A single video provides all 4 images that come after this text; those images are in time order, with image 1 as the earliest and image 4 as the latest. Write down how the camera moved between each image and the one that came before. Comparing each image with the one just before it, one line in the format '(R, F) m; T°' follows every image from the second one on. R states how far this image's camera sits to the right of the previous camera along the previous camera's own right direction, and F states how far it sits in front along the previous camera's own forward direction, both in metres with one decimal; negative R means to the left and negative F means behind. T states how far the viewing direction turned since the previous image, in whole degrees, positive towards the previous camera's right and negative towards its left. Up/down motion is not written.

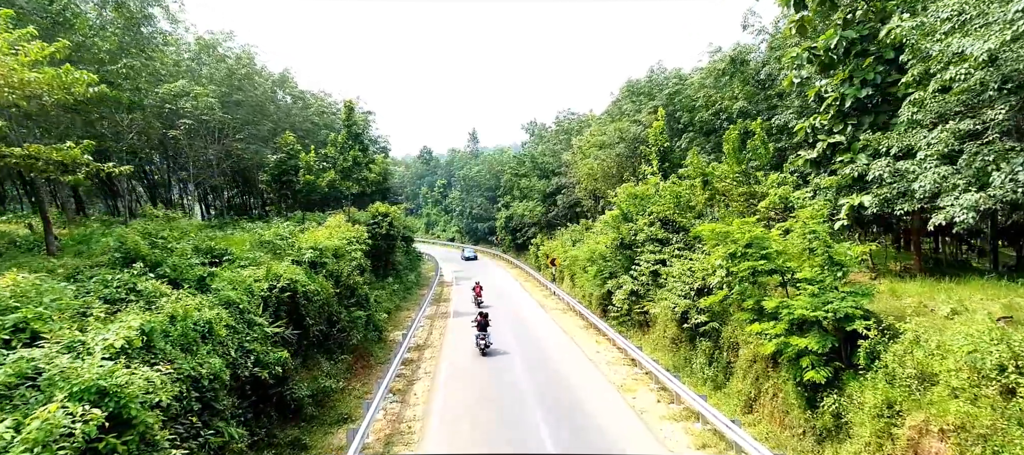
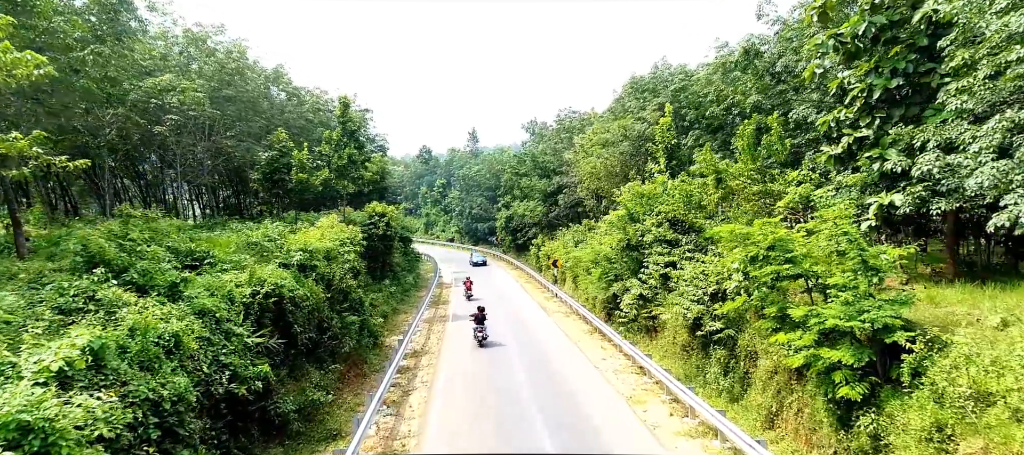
(0.0, +0.8) m; 0°
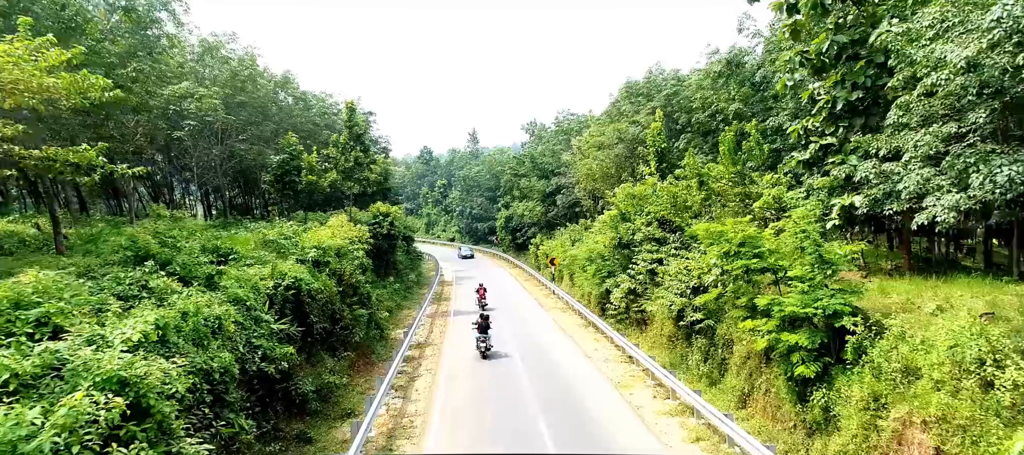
(+0.1, -1.0) m; 0°
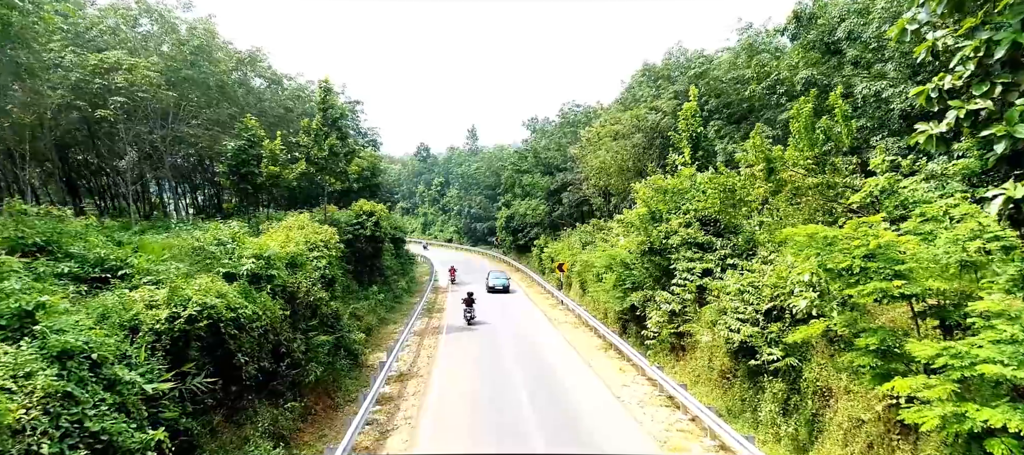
(-0.1, +3.4) m; 0°
